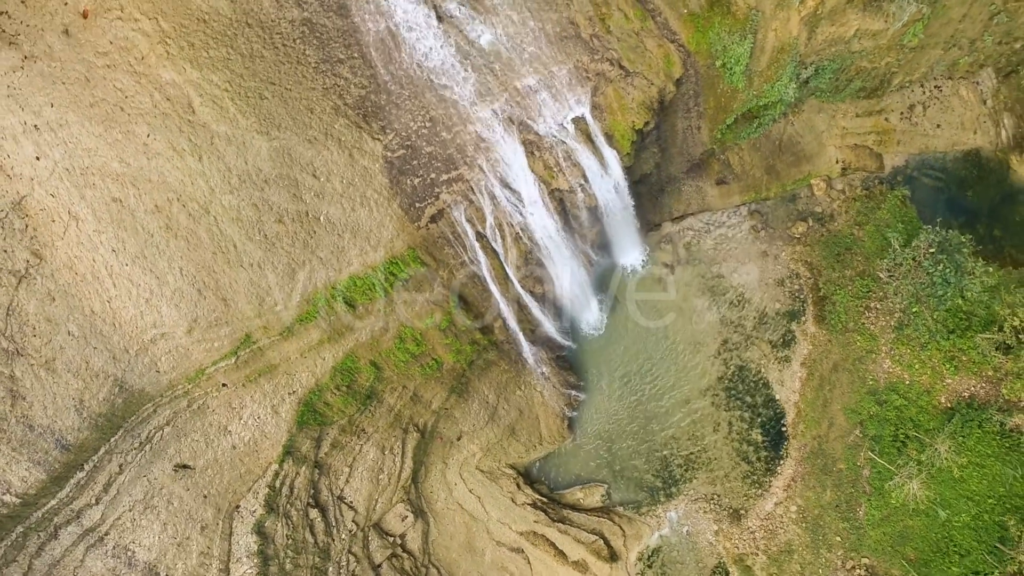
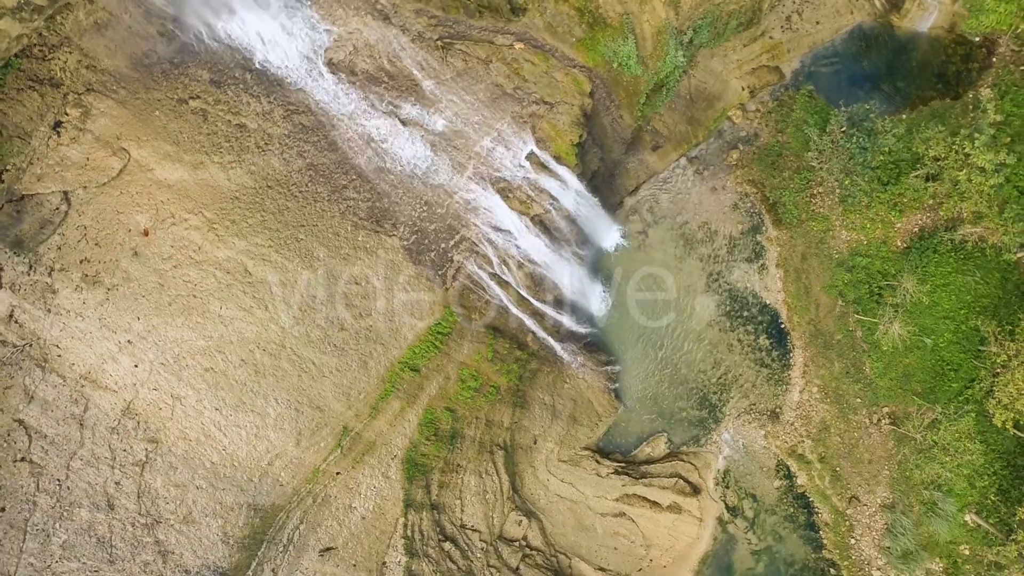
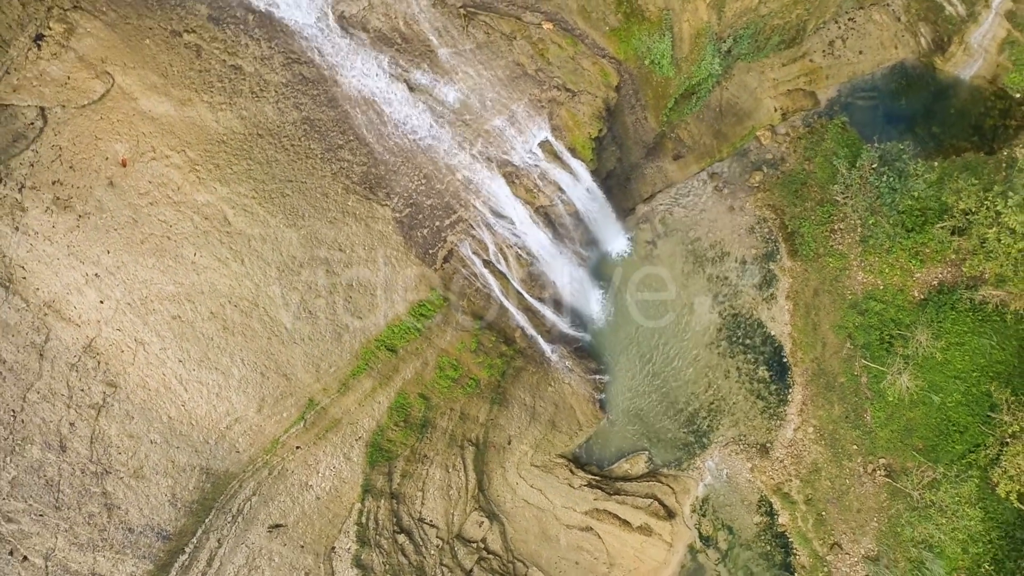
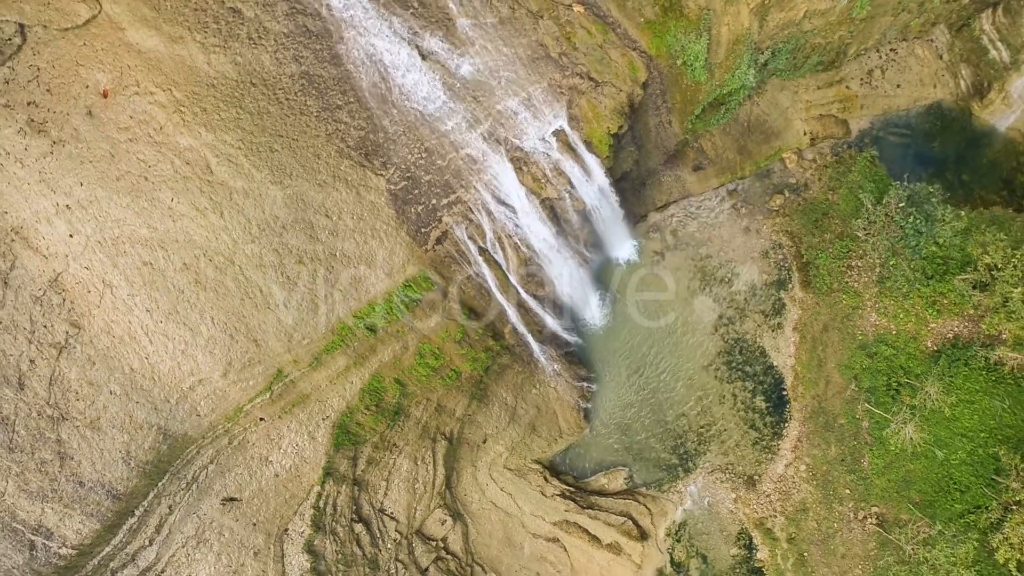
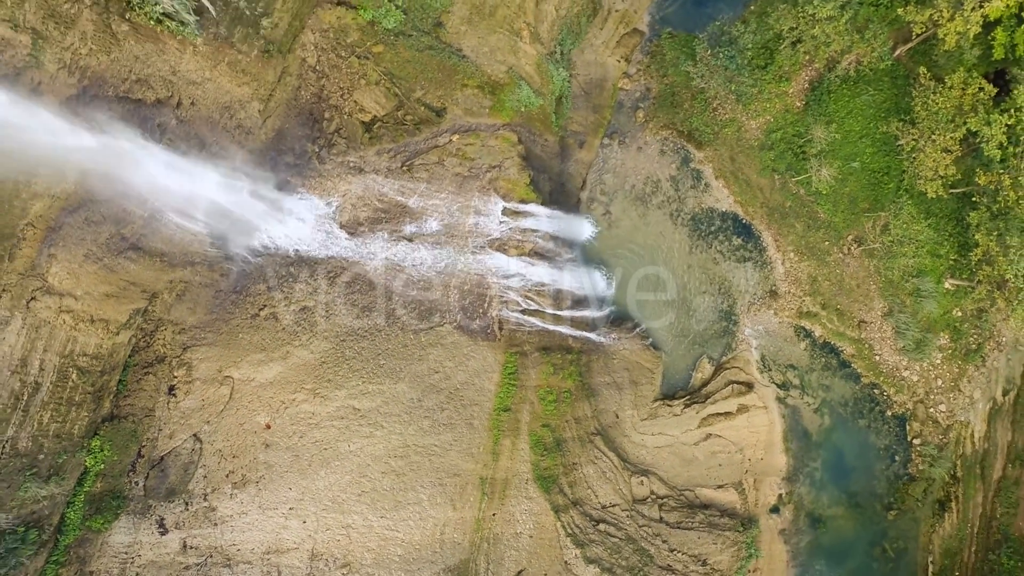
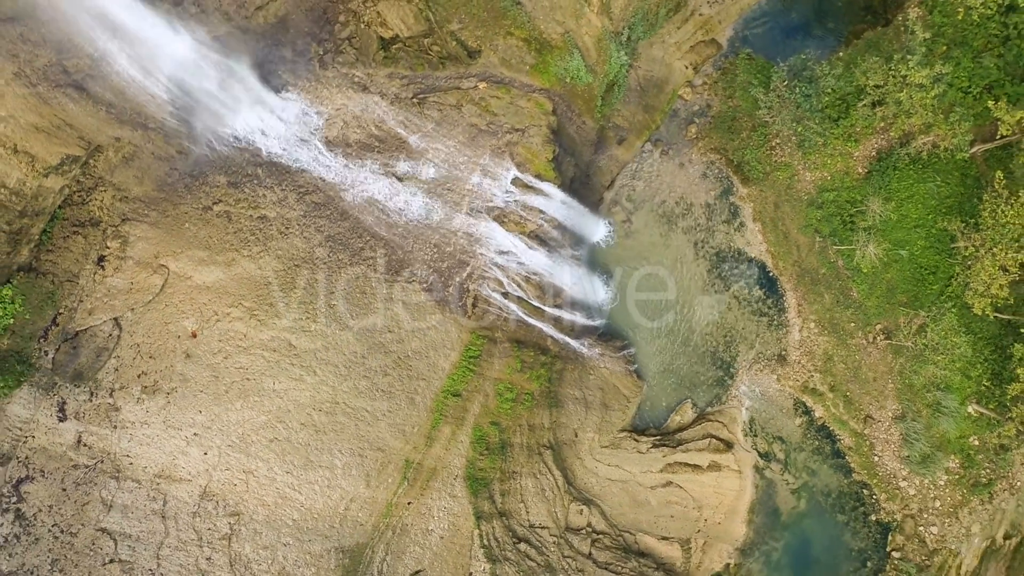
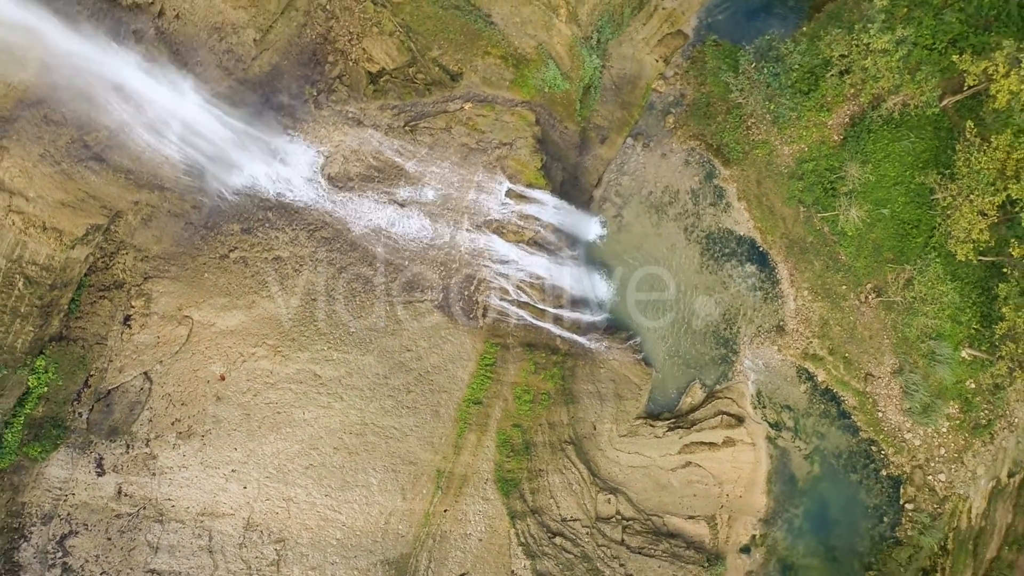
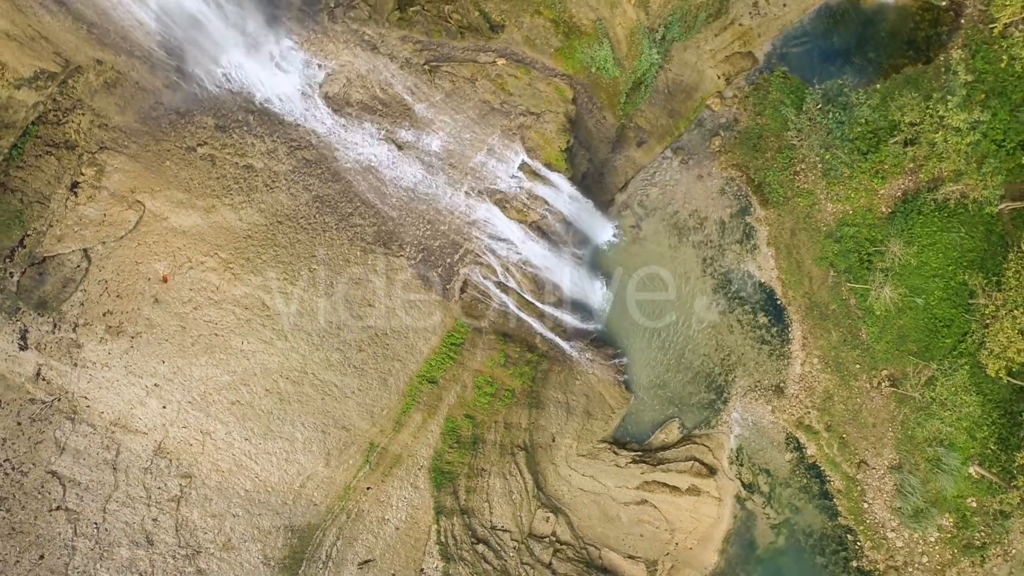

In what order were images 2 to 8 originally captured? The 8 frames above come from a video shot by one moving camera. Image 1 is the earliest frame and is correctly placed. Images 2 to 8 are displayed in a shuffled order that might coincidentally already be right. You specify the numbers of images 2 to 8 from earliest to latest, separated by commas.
4, 3, 2, 8, 6, 7, 5
